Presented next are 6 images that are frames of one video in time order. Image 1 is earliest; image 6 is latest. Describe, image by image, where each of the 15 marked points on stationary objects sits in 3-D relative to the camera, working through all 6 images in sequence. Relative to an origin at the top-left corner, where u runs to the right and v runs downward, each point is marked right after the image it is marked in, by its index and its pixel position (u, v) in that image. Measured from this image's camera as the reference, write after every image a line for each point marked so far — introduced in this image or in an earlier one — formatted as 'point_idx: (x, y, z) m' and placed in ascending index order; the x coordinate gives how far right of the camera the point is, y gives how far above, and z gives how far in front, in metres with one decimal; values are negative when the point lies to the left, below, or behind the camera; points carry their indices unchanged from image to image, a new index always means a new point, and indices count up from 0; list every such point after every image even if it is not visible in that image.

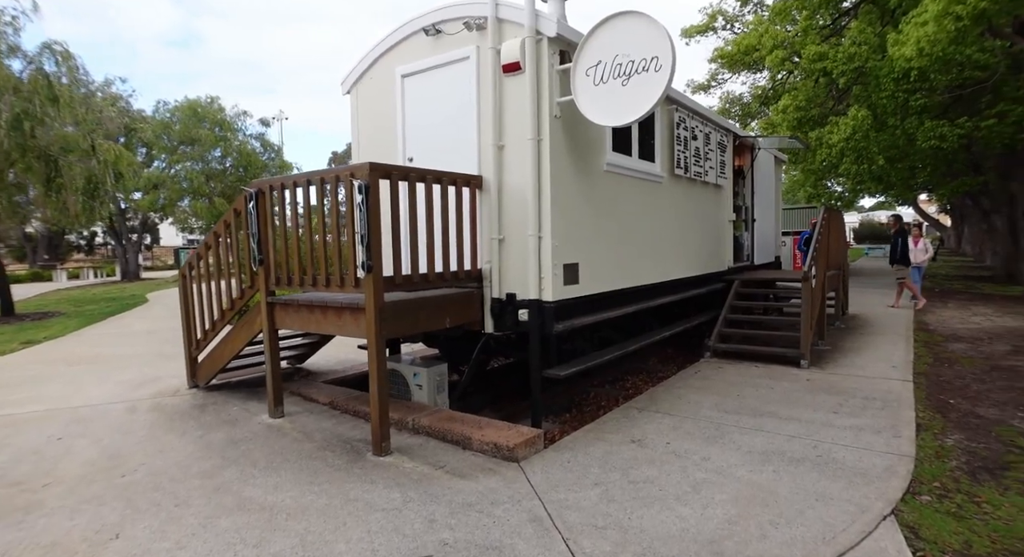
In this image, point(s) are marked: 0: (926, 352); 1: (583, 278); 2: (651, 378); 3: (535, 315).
0: (+5.1, -0.9, +7.0) m
1: (+0.6, 0.0, +4.9) m
2: (+1.5, -1.1, +6.4) m
3: (+0.2, -0.3, +4.6) m
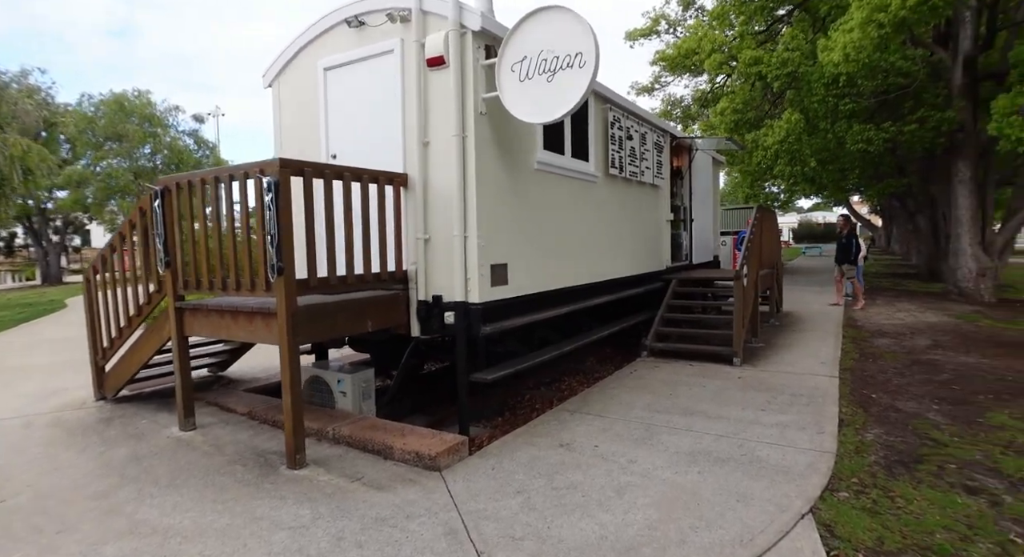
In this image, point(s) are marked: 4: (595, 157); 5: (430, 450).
0: (+4.3, -0.9, +7.3) m
1: (0.0, 0.0, +4.7) m
2: (+0.8, -1.1, +6.4) m
3: (-0.4, -0.3, +4.4) m
4: (+0.9, +1.3, +6.1) m
5: (-0.6, -1.2, +3.9) m
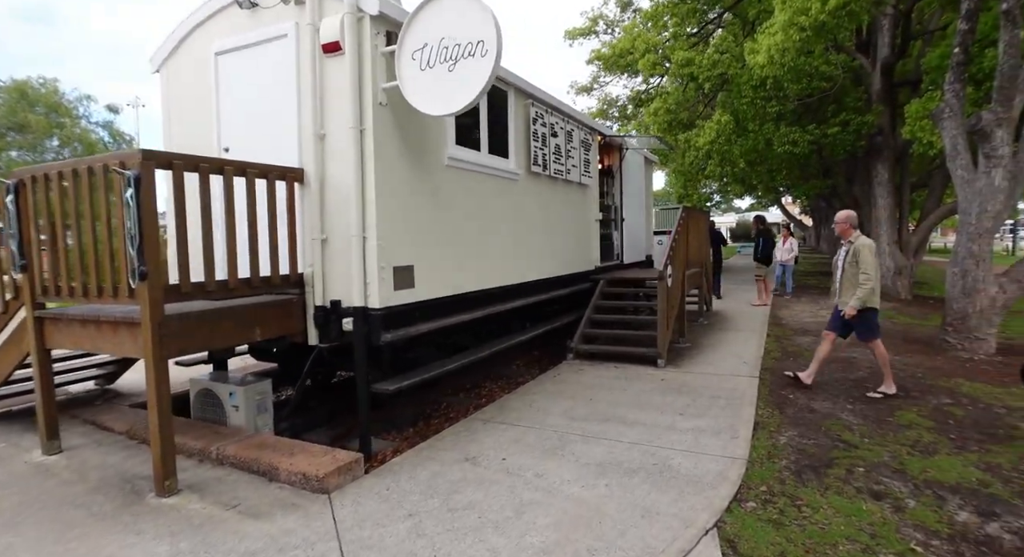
0: (+3.4, -0.9, +7.3) m
1: (-0.7, 0.0, +4.4) m
2: (-0.1, -1.1, +6.1) m
3: (-1.1, -0.3, +4.1) m
4: (0.0, +1.3, +5.9) m
5: (-1.2, -1.2, +3.5) m
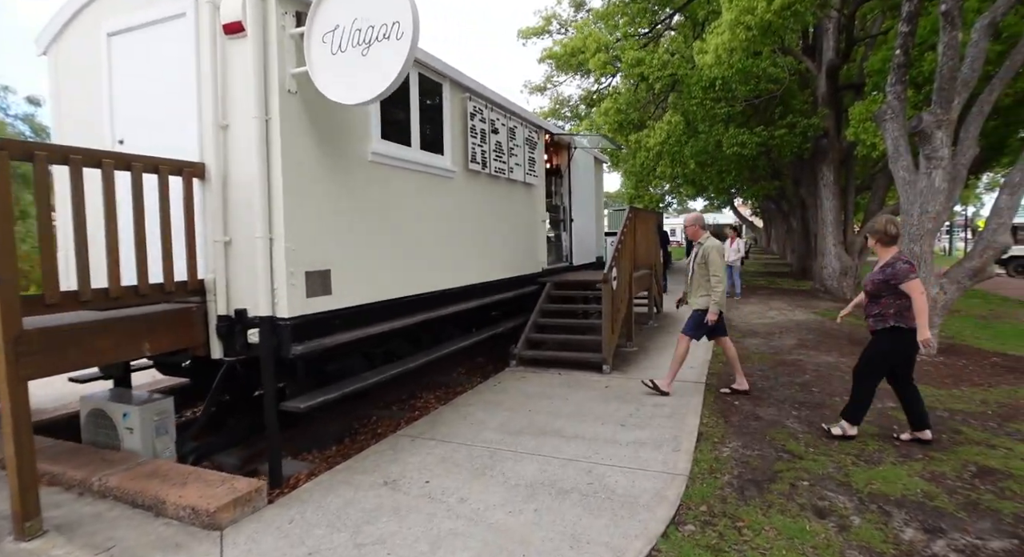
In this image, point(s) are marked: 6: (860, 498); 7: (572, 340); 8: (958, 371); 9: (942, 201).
0: (+2.7, -0.9, +7.2) m
1: (-1.2, -0.1, +4.1) m
2: (-0.7, -1.2, +5.8) m
3: (-1.6, -0.4, +3.7) m
4: (-0.6, +1.2, +5.6) m
5: (-1.6, -1.2, +3.1) m
6: (+2.0, -1.3, +3.3) m
7: (+0.7, -0.7, +6.4) m
8: (+4.7, -1.0, +6.0) m
9: (+4.9, +0.9, +6.6) m
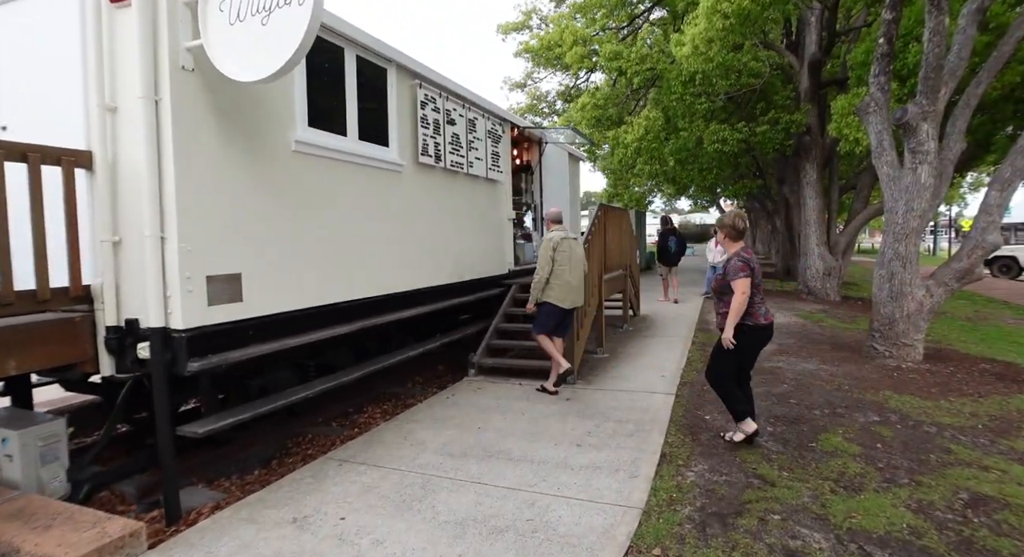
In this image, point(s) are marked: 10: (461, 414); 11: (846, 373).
0: (+2.2, -0.9, +6.8) m
1: (-1.6, -0.1, +3.6) m
2: (-1.1, -1.2, +5.3) m
3: (-1.9, -0.4, +3.2) m
4: (-1.0, +1.2, +5.1) m
5: (-2.0, -1.2, +2.6) m
6: (+1.6, -1.3, +2.9) m
7: (+0.2, -0.7, +6.0) m
8: (+4.3, -1.0, +5.6) m
9: (+4.5, +0.9, +6.2) m
10: (-0.4, -1.1, +4.8) m
11: (+3.4, -1.0, +5.9) m
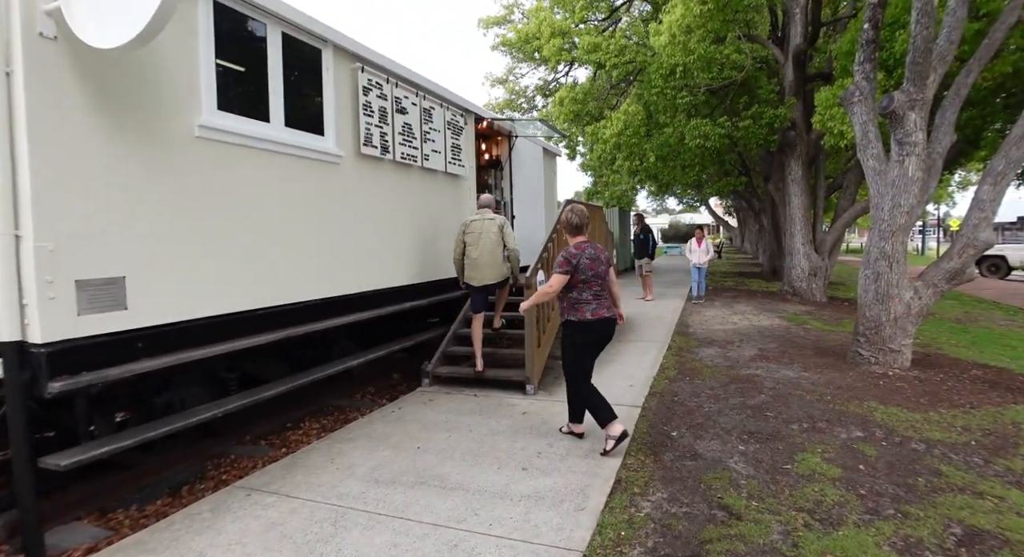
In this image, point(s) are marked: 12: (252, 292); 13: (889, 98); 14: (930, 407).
0: (+1.8, -0.9, +6.3) m
1: (-2.0, -0.1, +3.1) m
2: (-1.5, -1.2, +4.8) m
3: (-2.3, -0.4, +2.7) m
4: (-1.4, +1.2, +4.6) m
5: (-2.4, -1.3, +2.1) m
6: (+1.3, -1.3, +2.4) m
7: (-0.2, -0.7, +5.5) m
8: (+3.9, -1.0, +5.2) m
9: (+4.1, +0.9, +5.8) m
10: (-0.8, -1.2, +4.3) m
11: (+3.0, -1.0, +5.5) m
12: (-1.7, -0.1, +3.9) m
13: (+3.8, +1.8, +5.7) m
14: (+3.5, -1.1, +4.7) m
